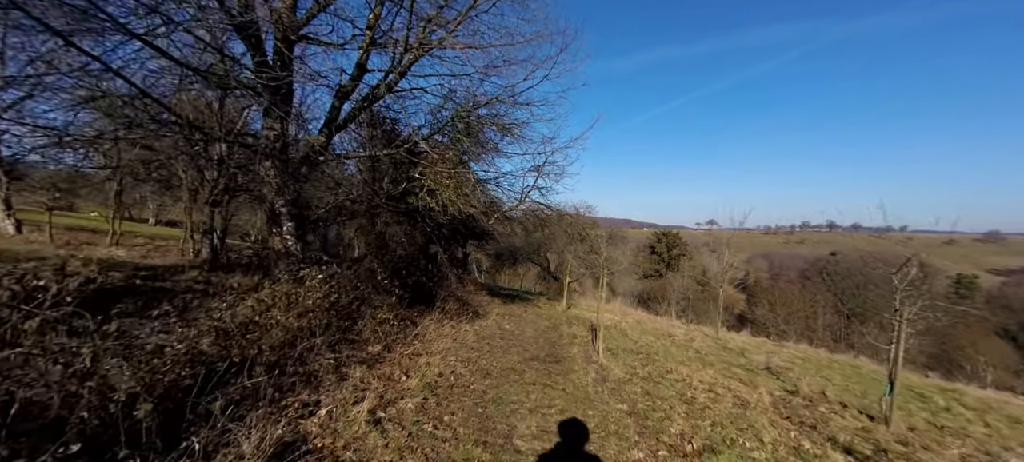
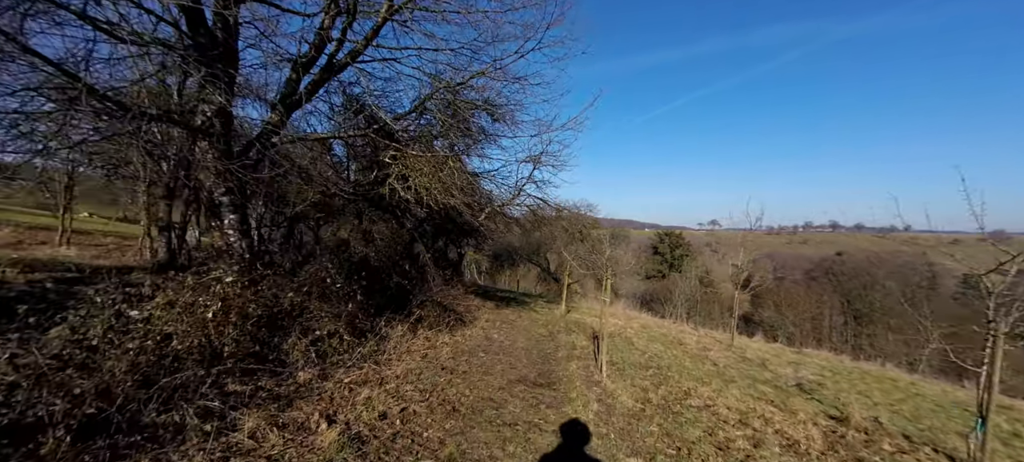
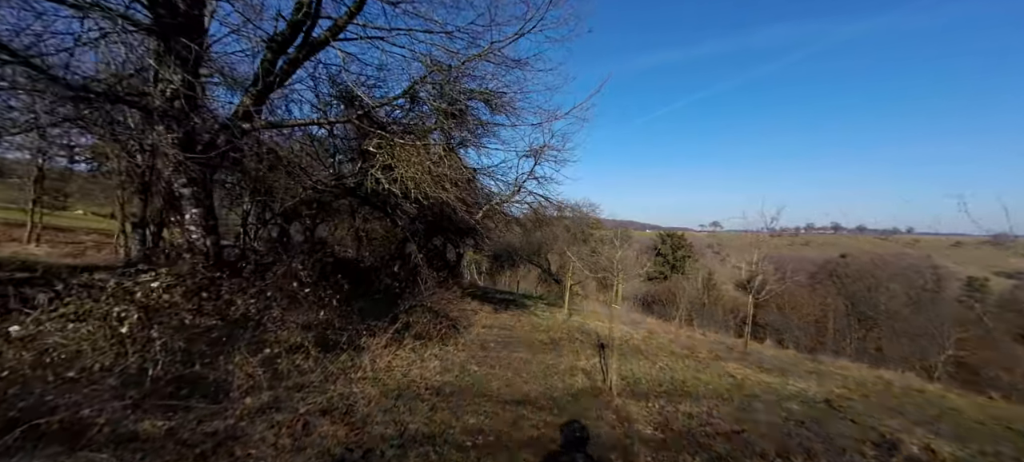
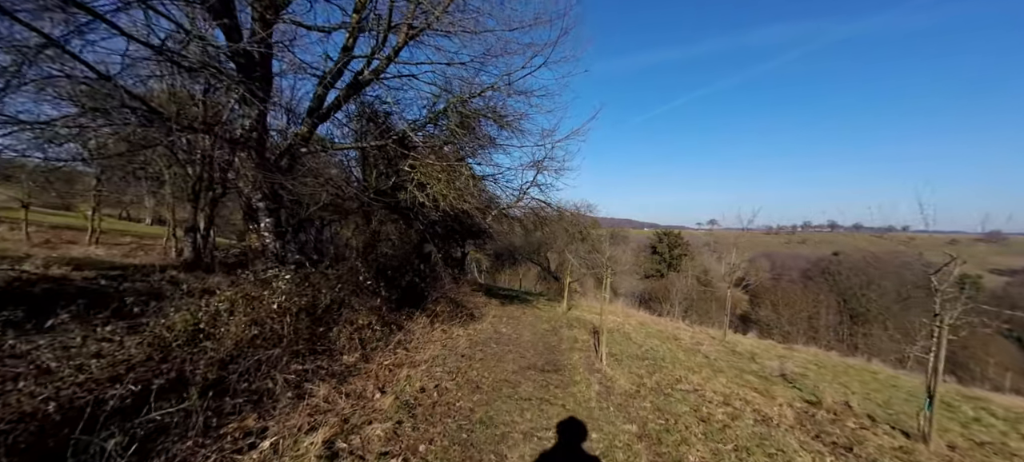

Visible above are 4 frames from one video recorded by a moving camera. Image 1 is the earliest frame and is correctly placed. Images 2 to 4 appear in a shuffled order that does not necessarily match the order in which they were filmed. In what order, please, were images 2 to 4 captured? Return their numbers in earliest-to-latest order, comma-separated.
4, 2, 3
